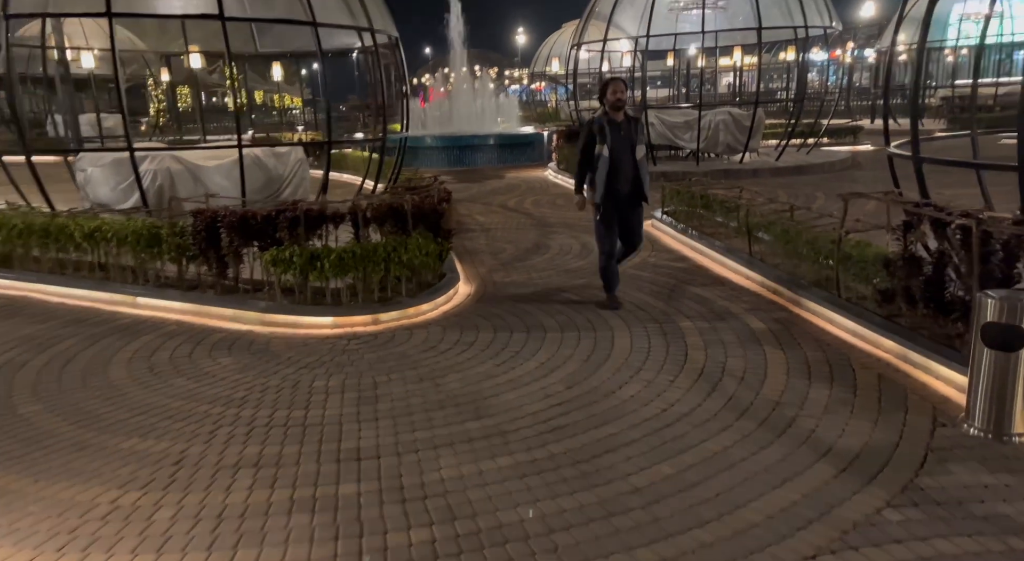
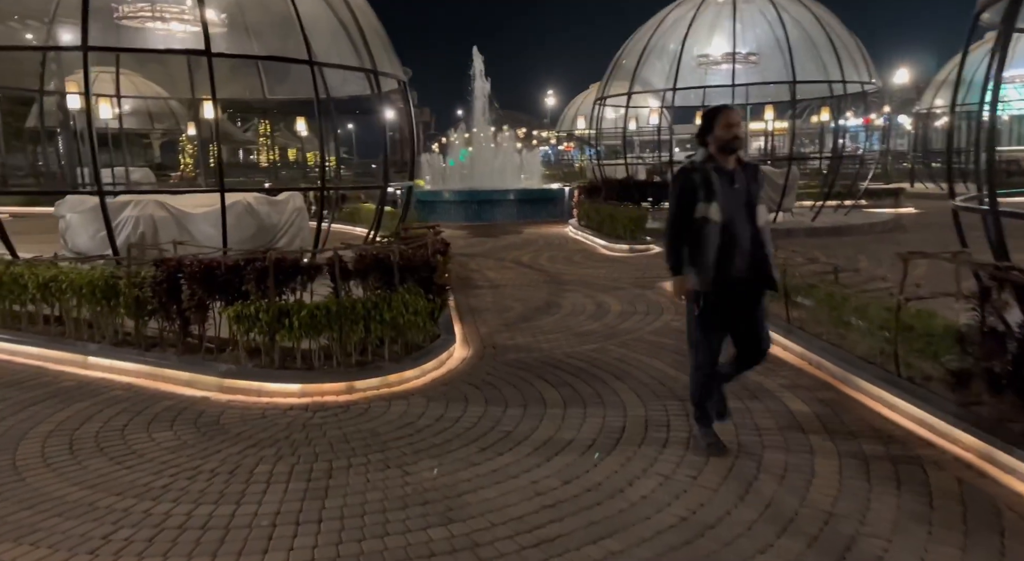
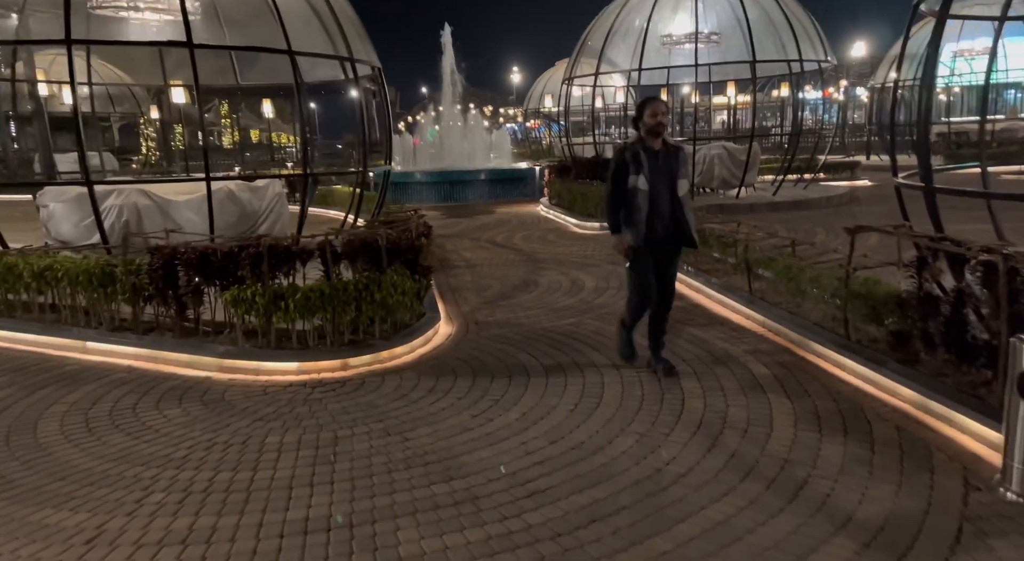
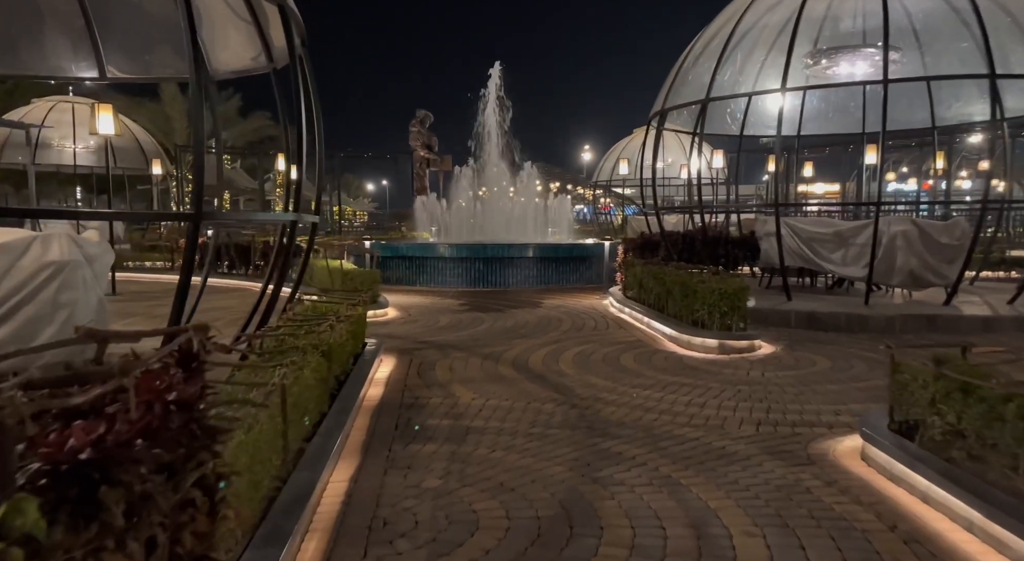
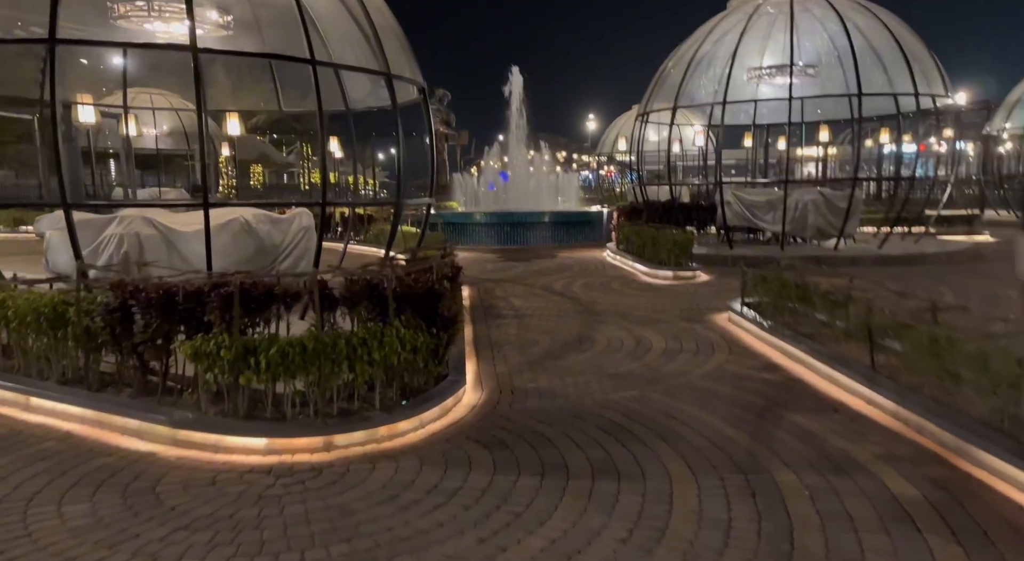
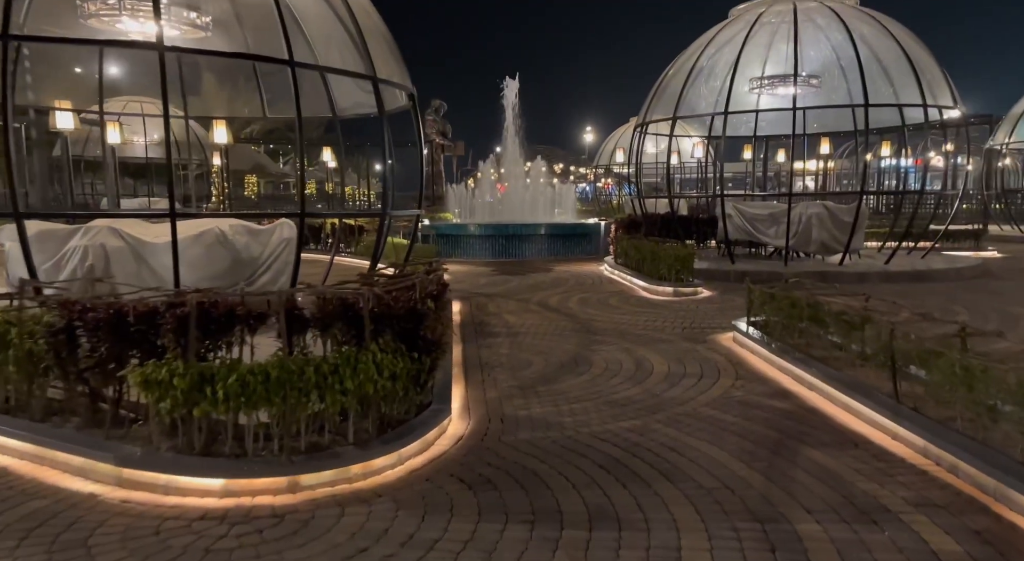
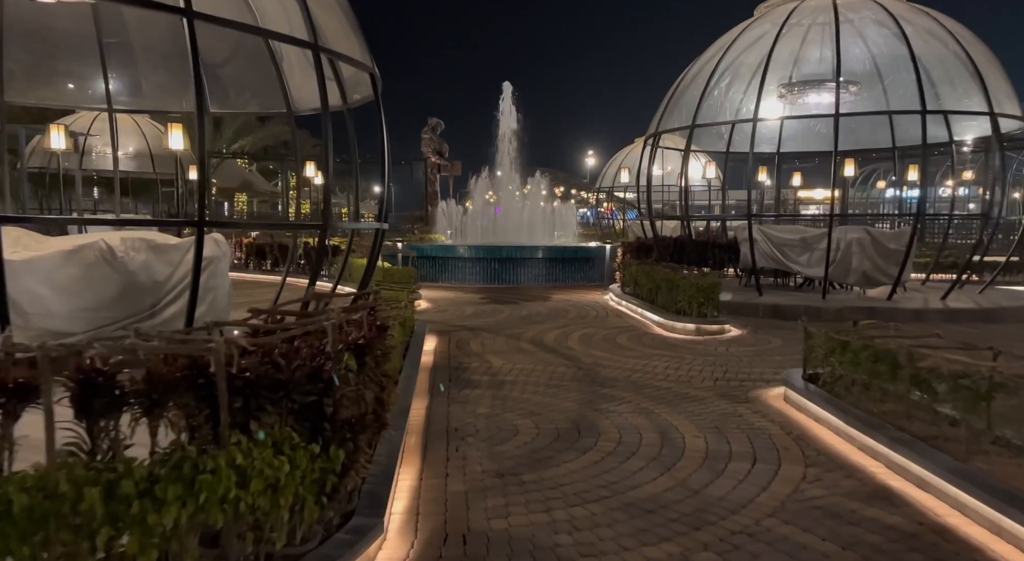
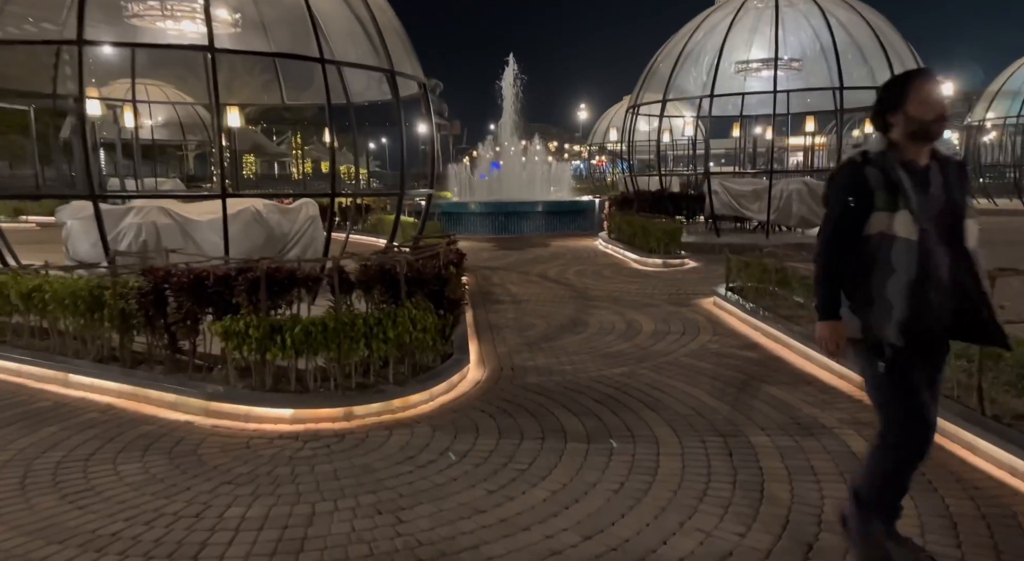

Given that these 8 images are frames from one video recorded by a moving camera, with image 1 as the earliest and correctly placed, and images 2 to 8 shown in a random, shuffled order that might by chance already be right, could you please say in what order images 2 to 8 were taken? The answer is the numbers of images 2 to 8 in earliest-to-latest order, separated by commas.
3, 2, 8, 5, 6, 7, 4
